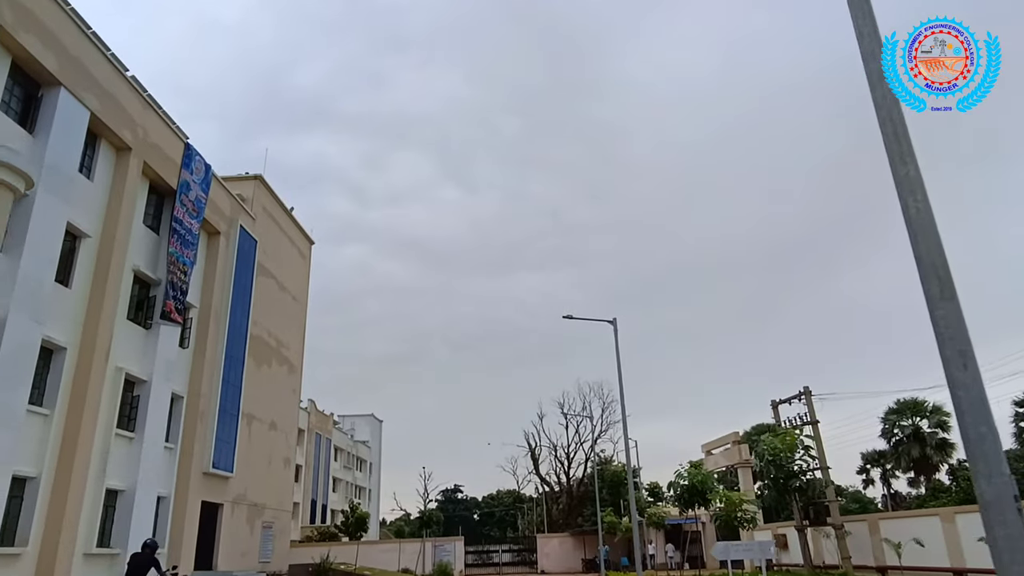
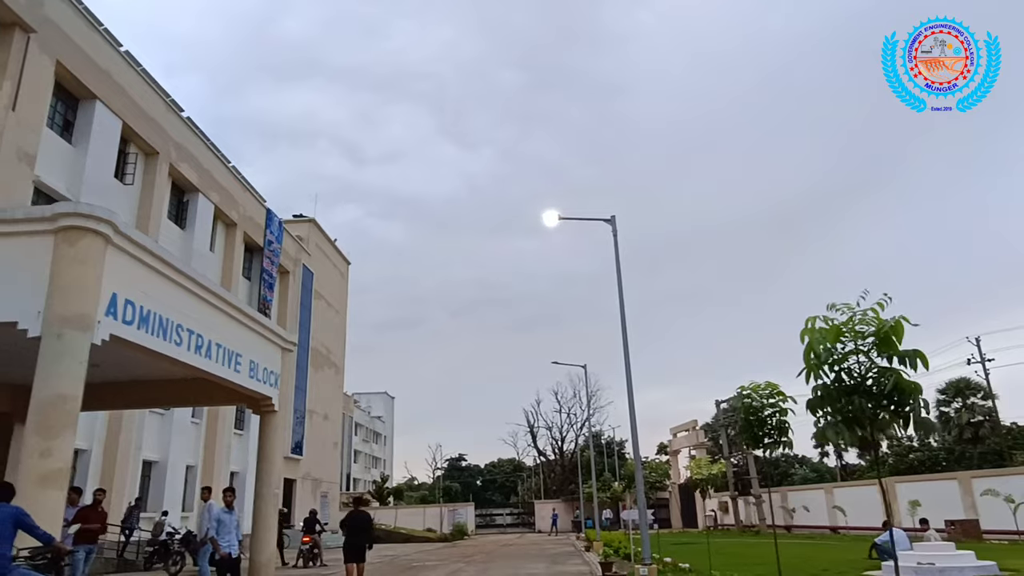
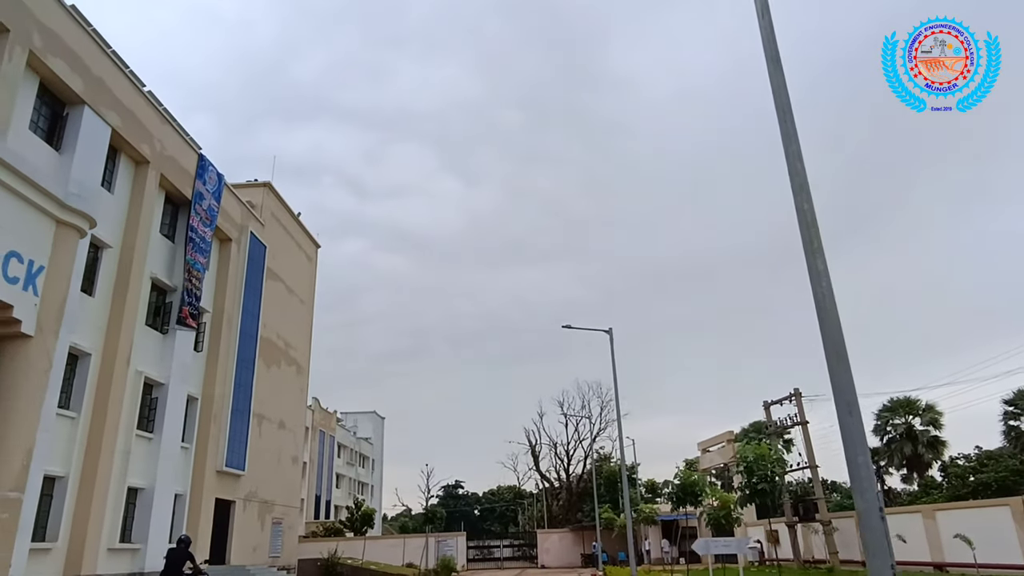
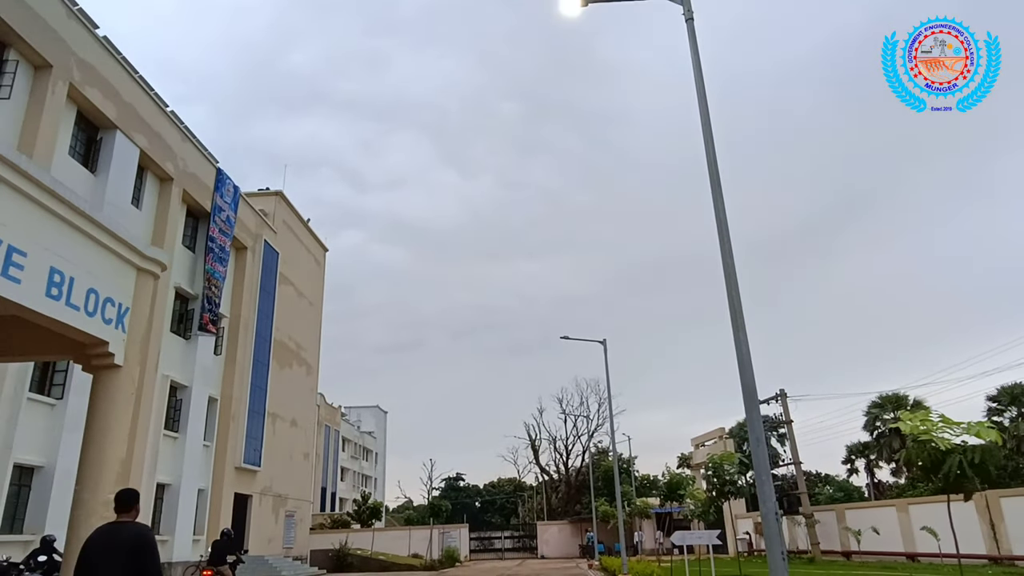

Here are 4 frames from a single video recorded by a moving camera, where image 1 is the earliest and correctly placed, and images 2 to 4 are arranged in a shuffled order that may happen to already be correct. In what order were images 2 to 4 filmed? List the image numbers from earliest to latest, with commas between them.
3, 4, 2
